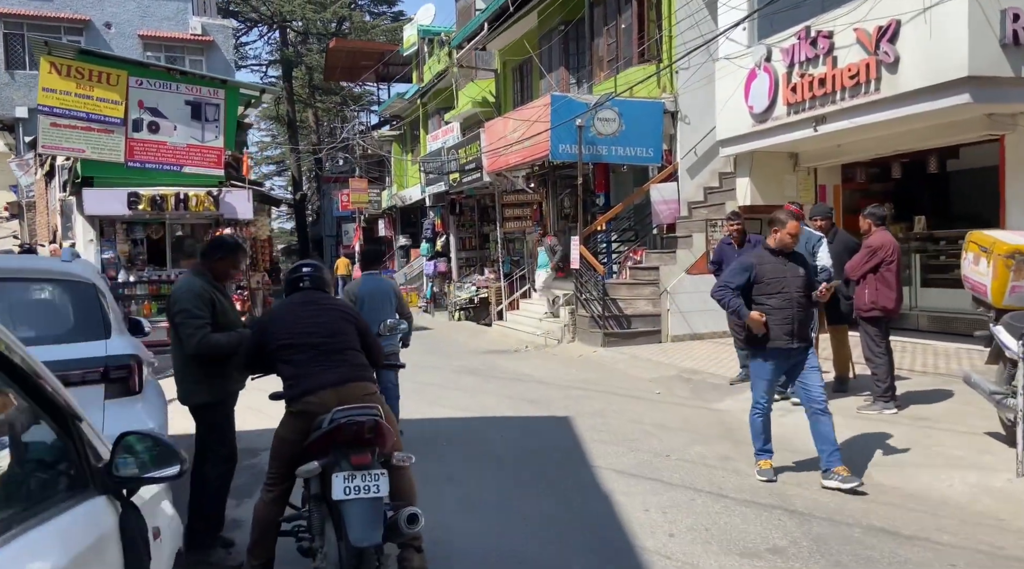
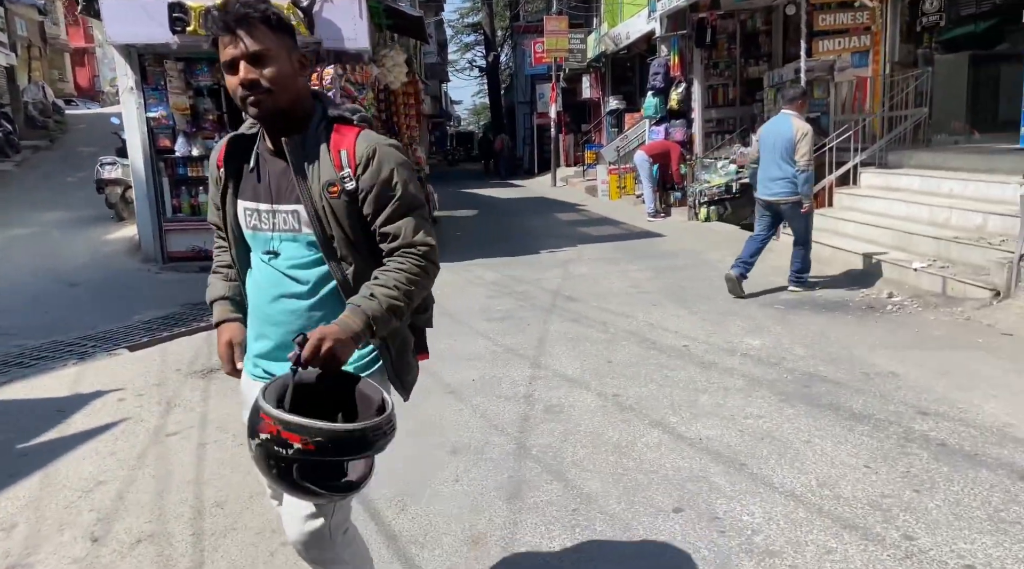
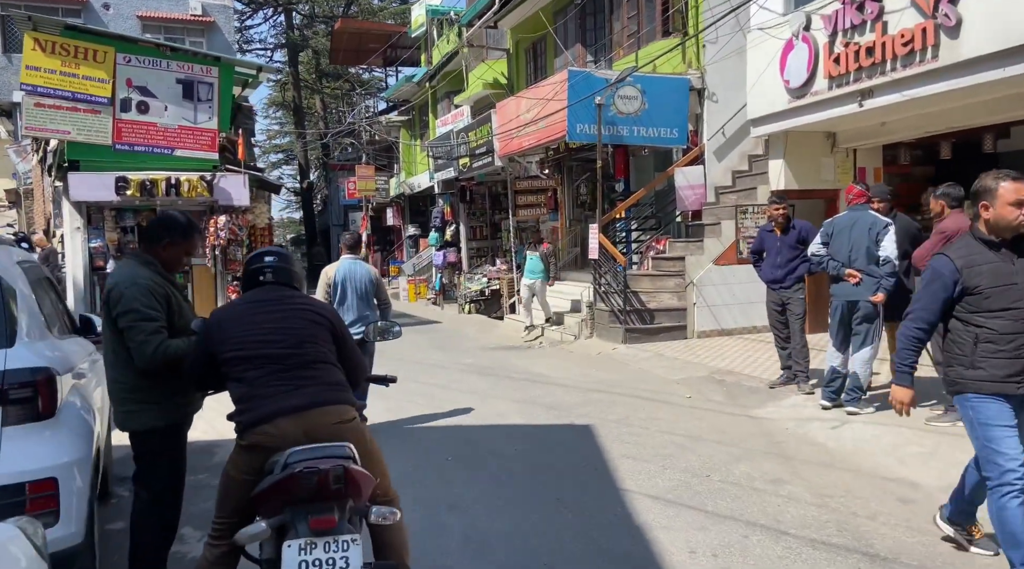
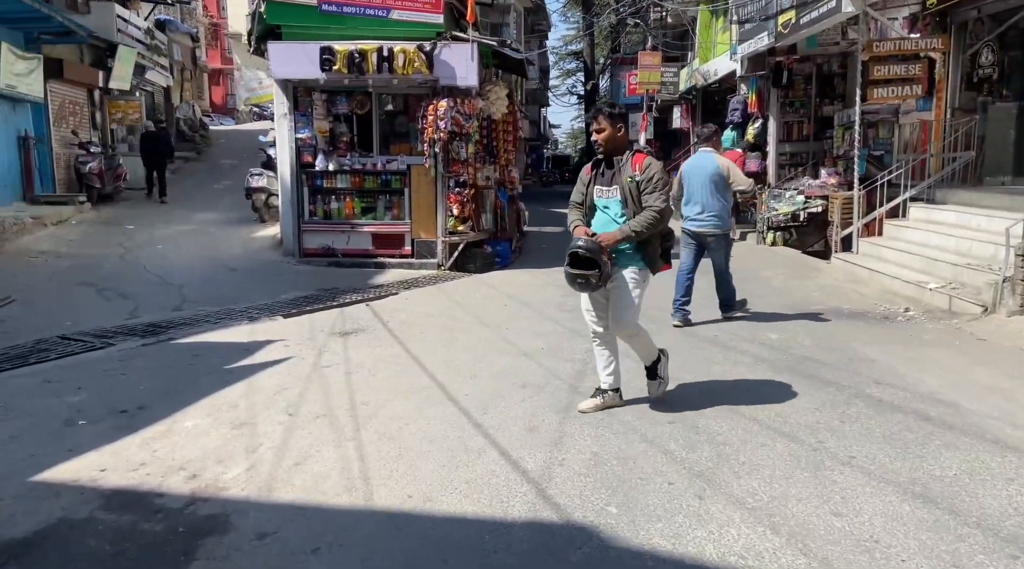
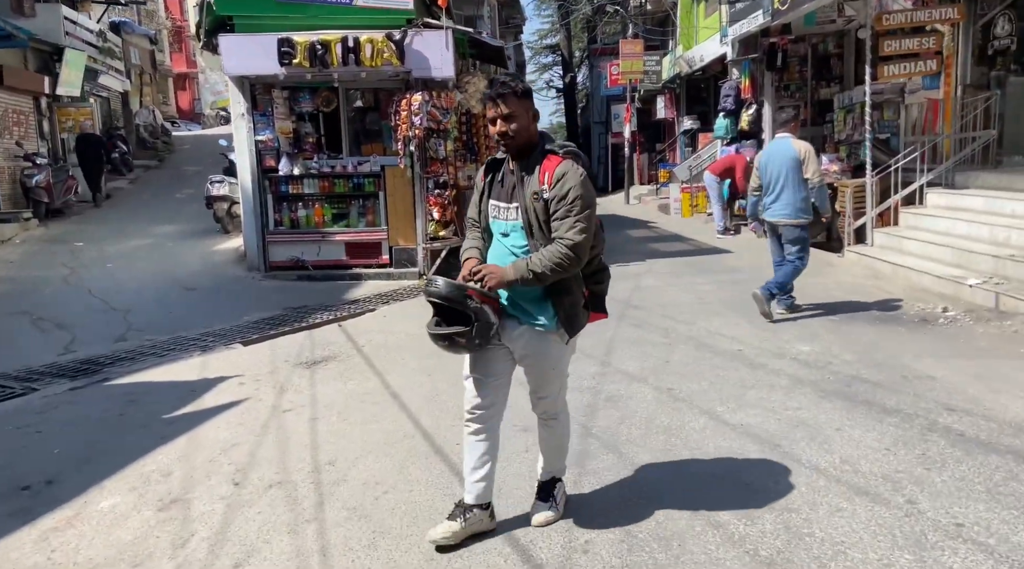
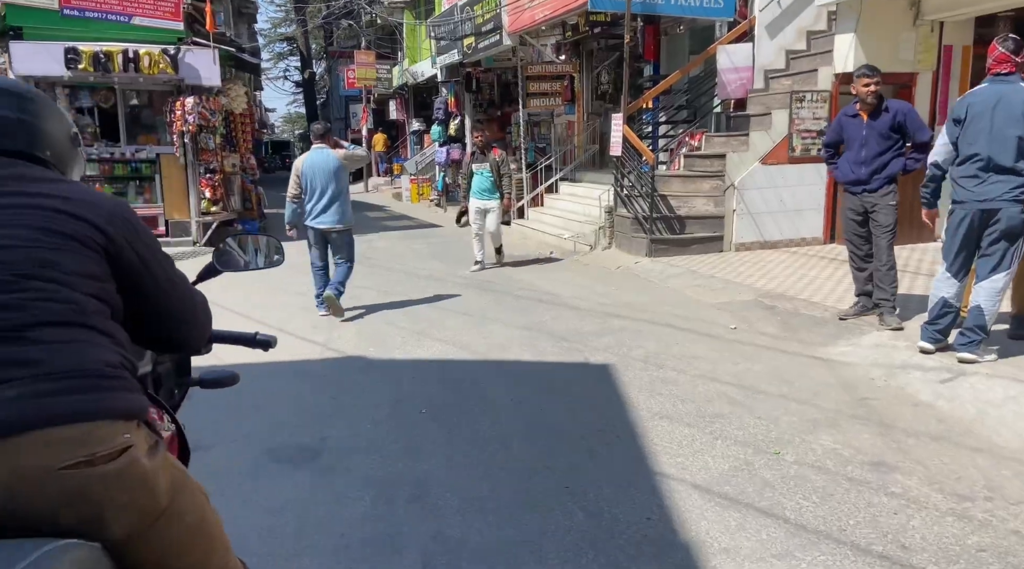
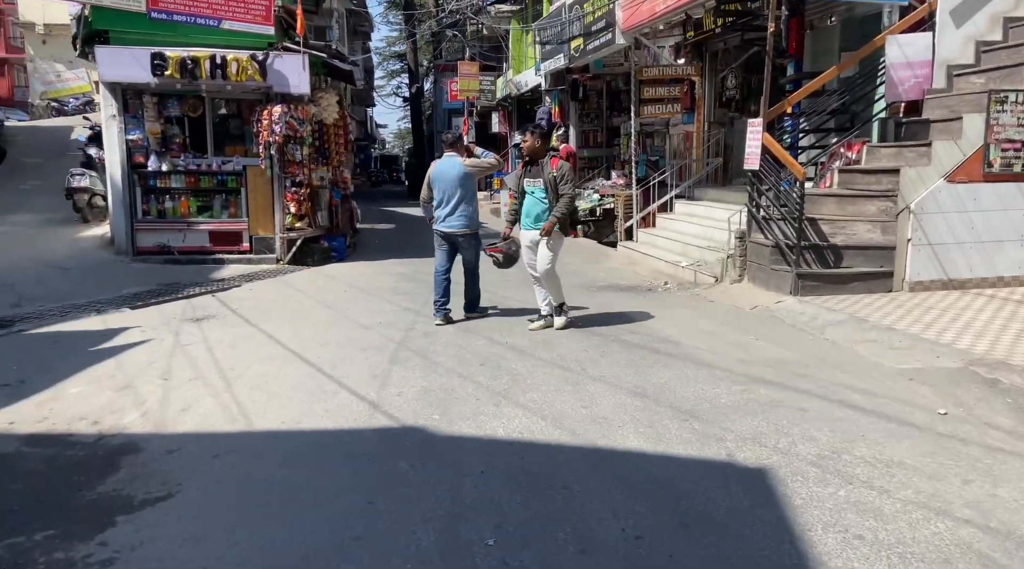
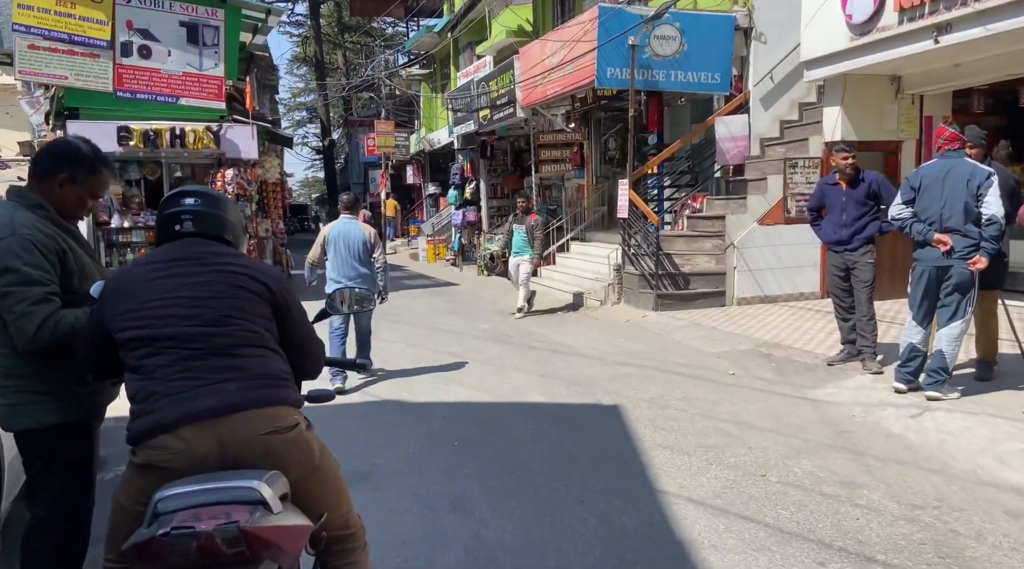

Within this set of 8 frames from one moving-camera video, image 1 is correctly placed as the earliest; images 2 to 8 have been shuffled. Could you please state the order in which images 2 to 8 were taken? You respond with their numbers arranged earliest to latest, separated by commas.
3, 8, 6, 7, 4, 5, 2
